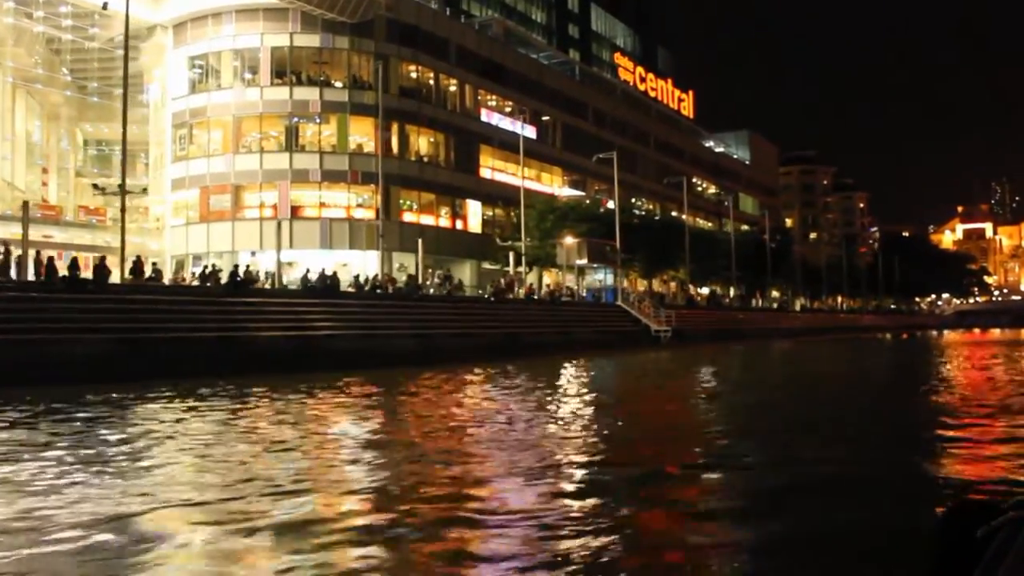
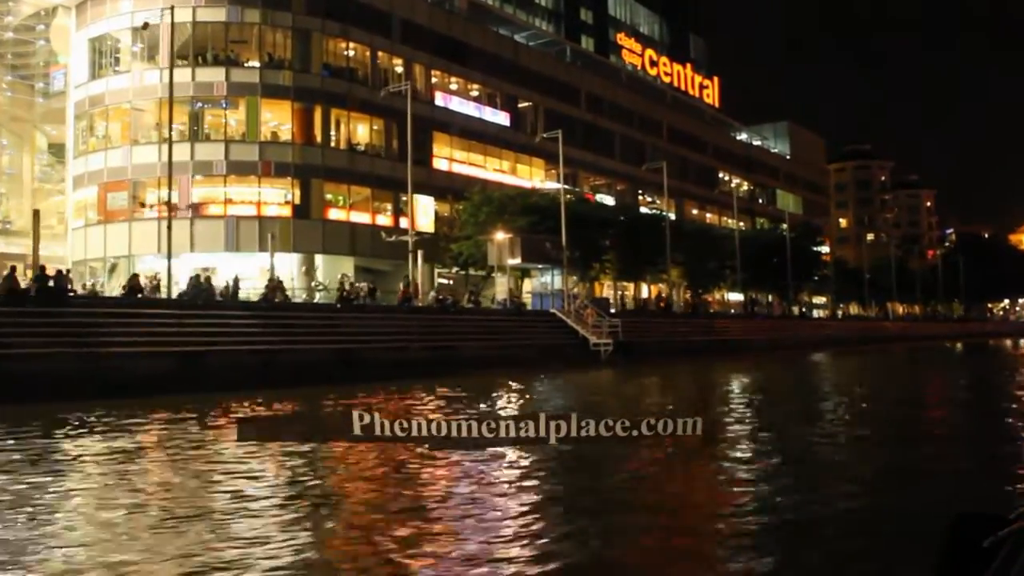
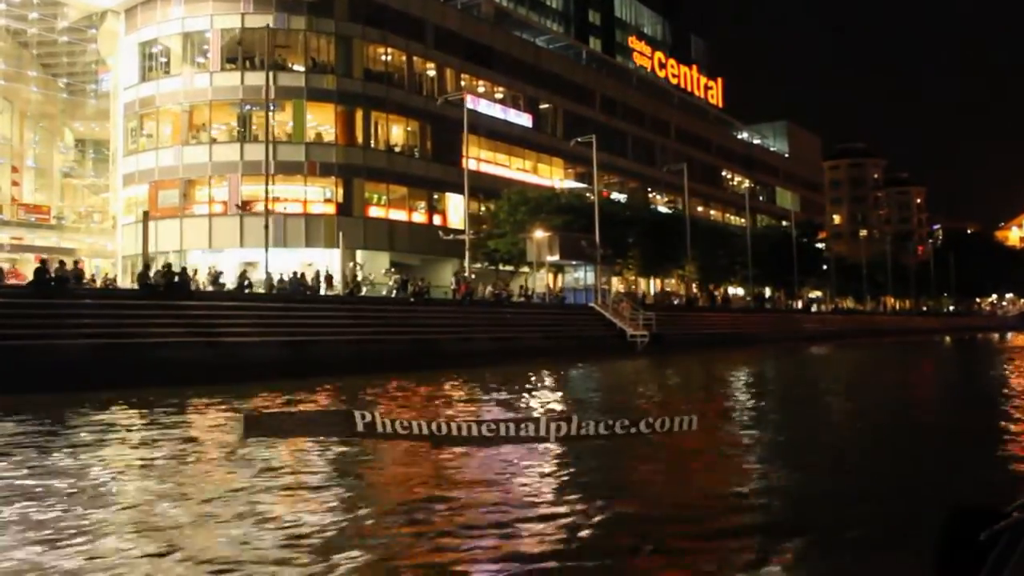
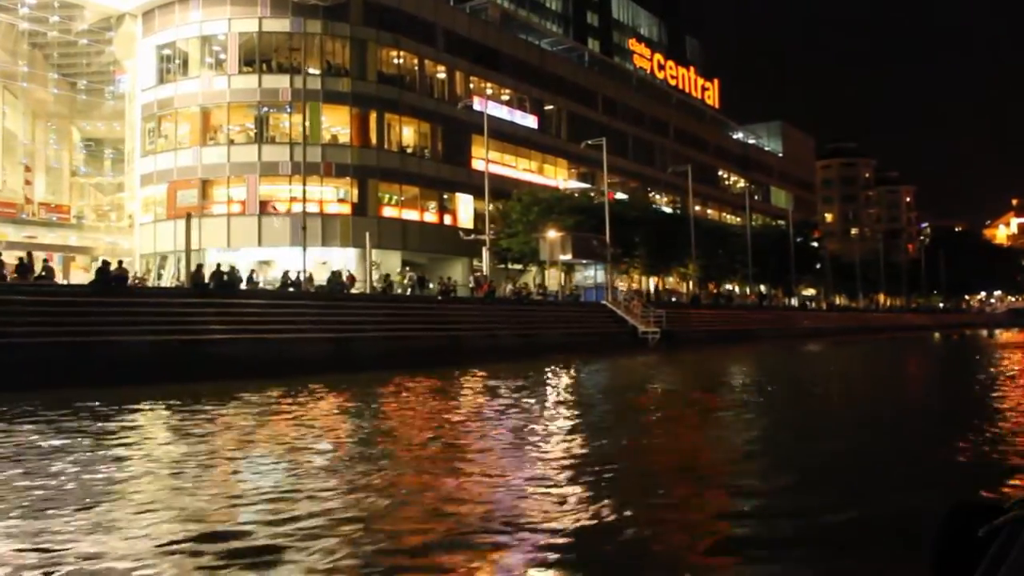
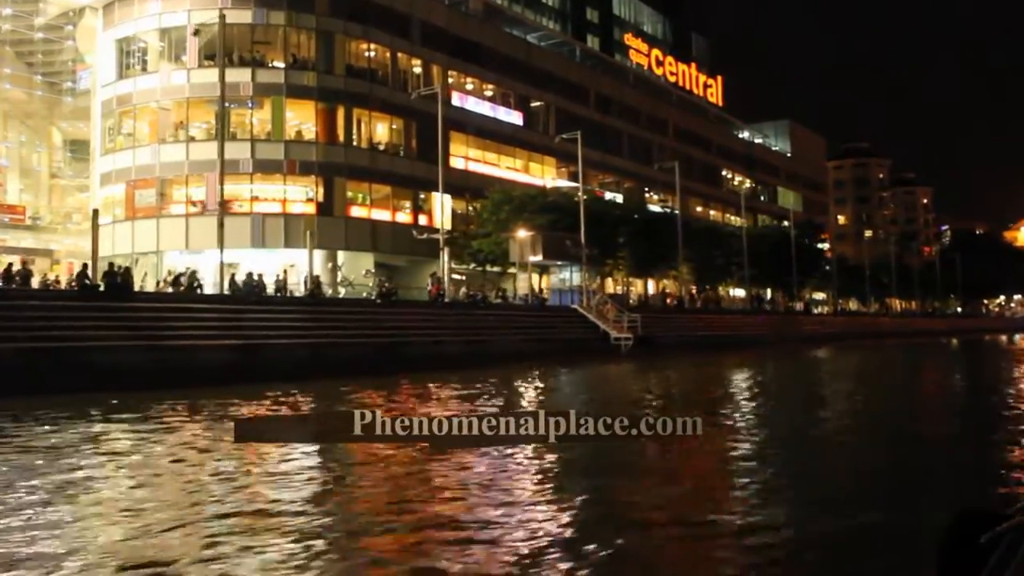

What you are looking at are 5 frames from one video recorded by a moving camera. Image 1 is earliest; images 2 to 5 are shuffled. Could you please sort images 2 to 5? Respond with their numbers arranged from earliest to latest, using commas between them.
4, 3, 5, 2
